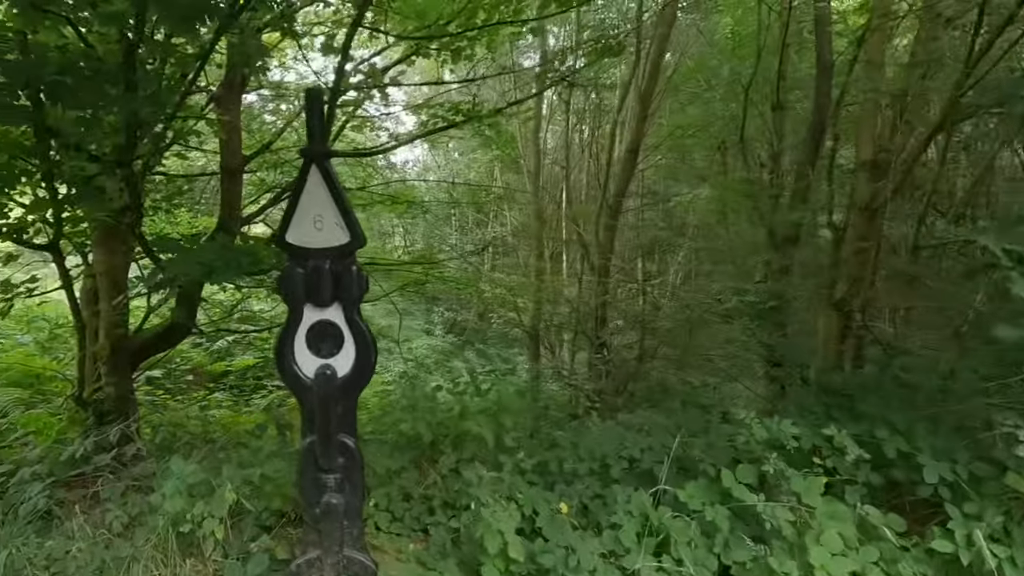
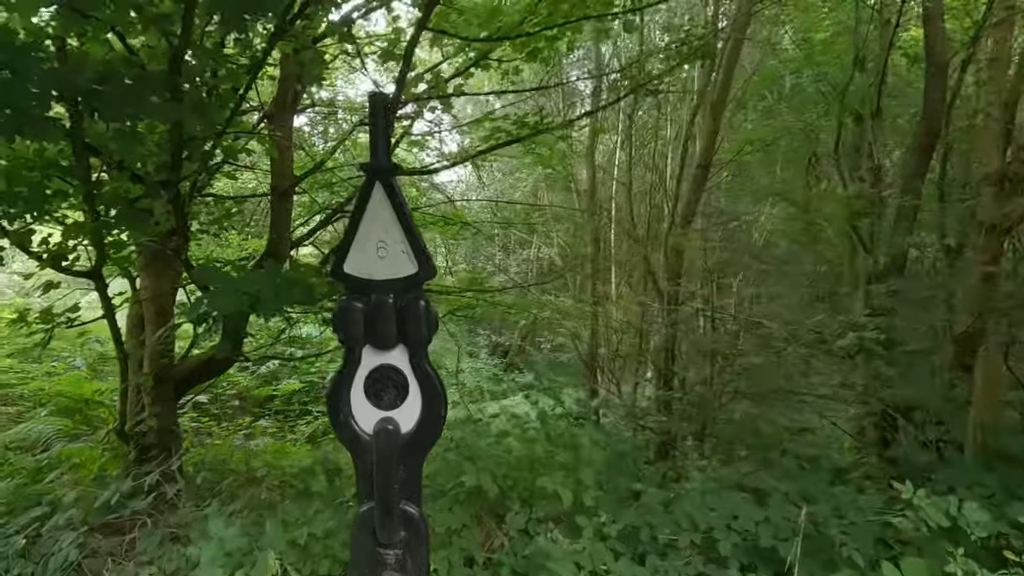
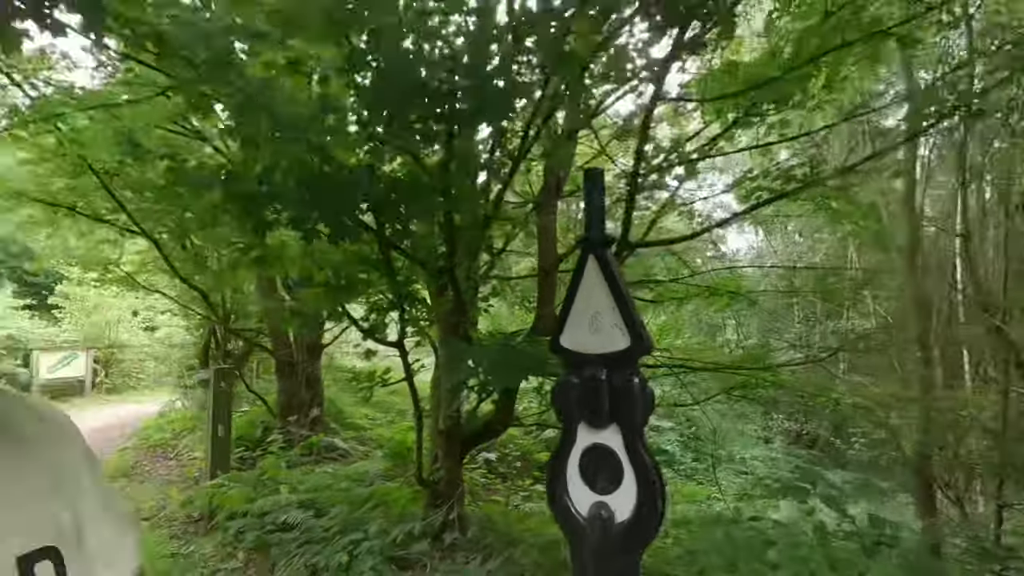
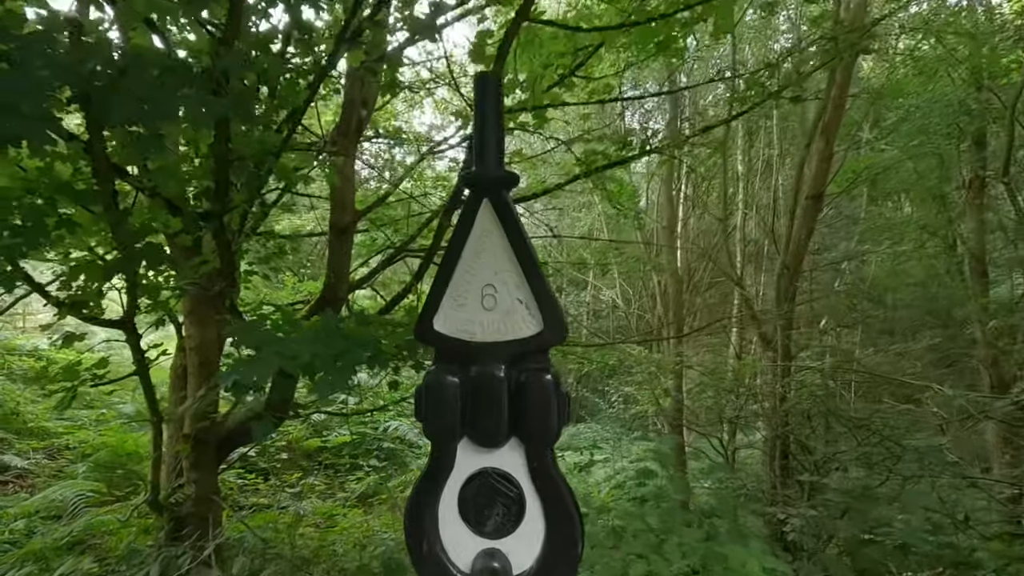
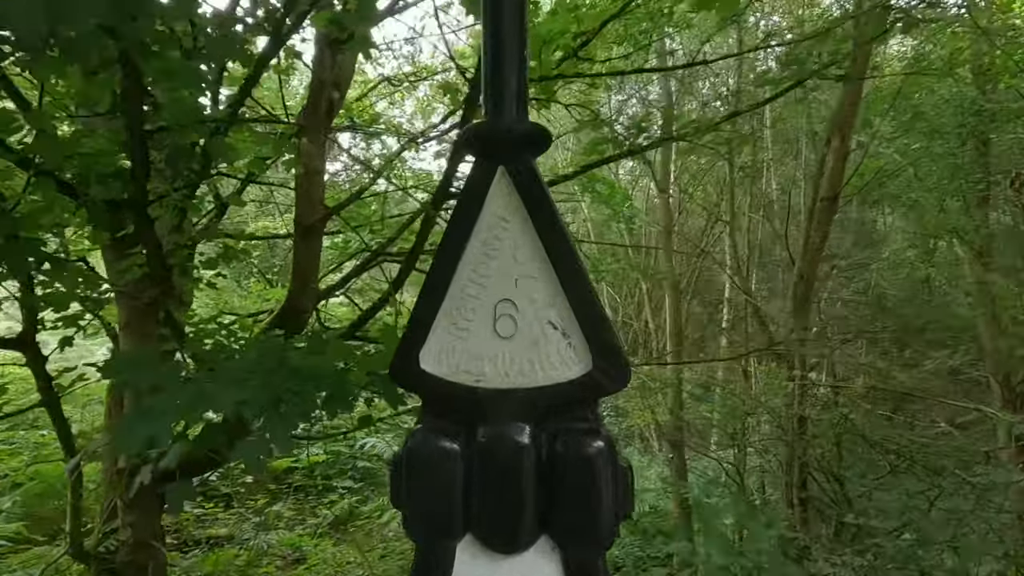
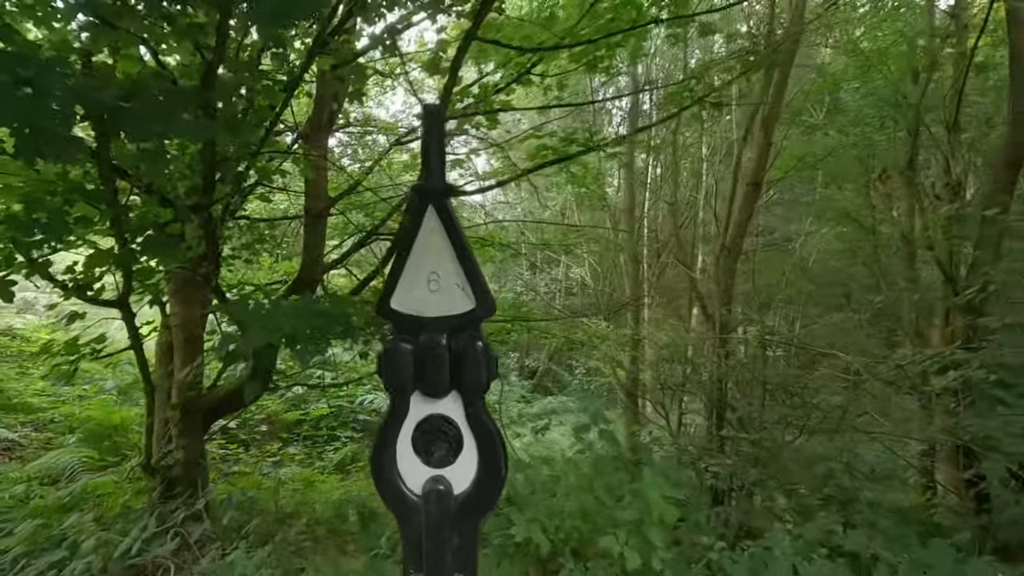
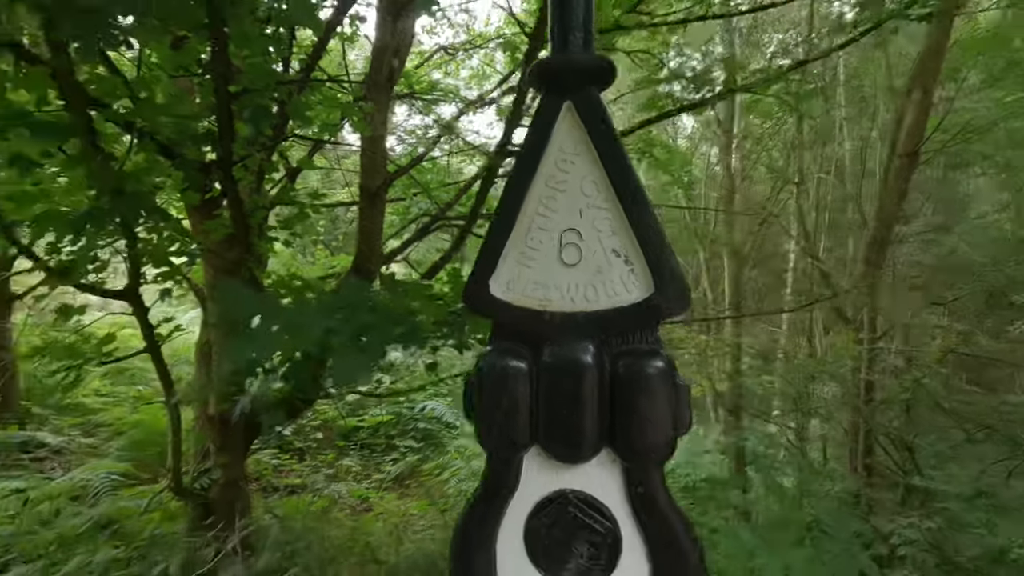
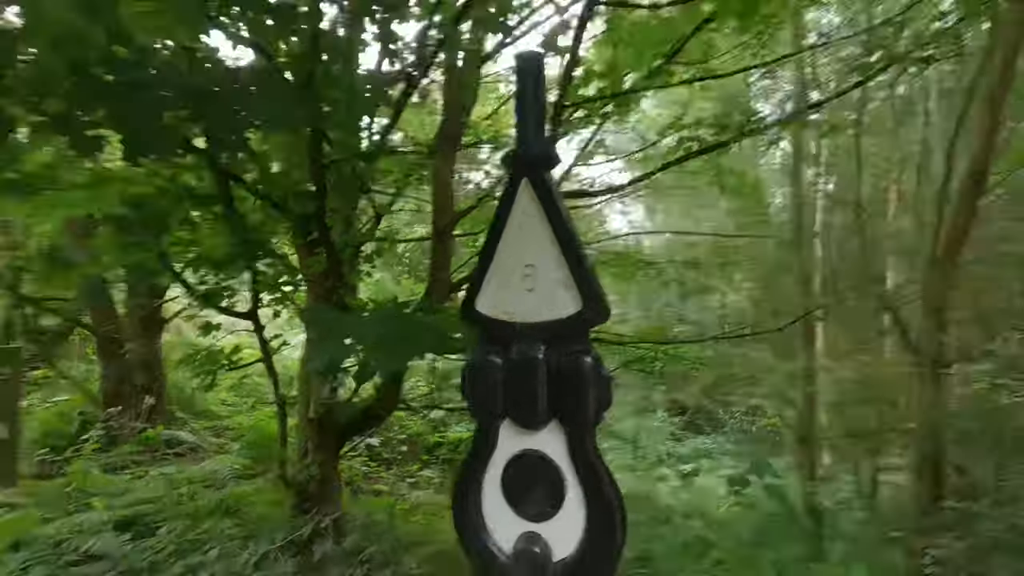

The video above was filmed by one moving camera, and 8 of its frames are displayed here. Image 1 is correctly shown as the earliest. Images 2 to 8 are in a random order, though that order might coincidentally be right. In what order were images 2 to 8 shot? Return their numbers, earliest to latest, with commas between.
2, 6, 4, 5, 7, 8, 3
